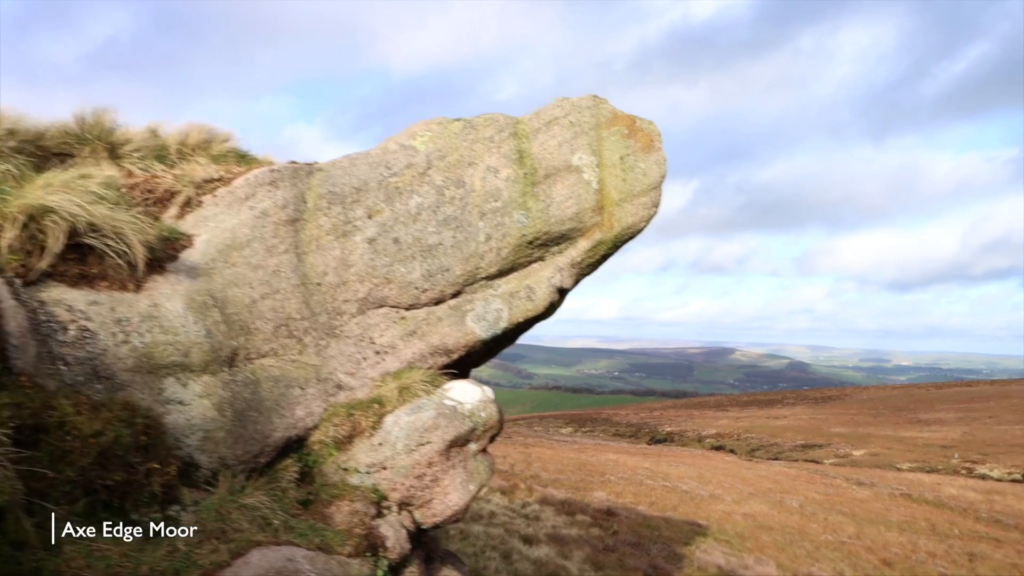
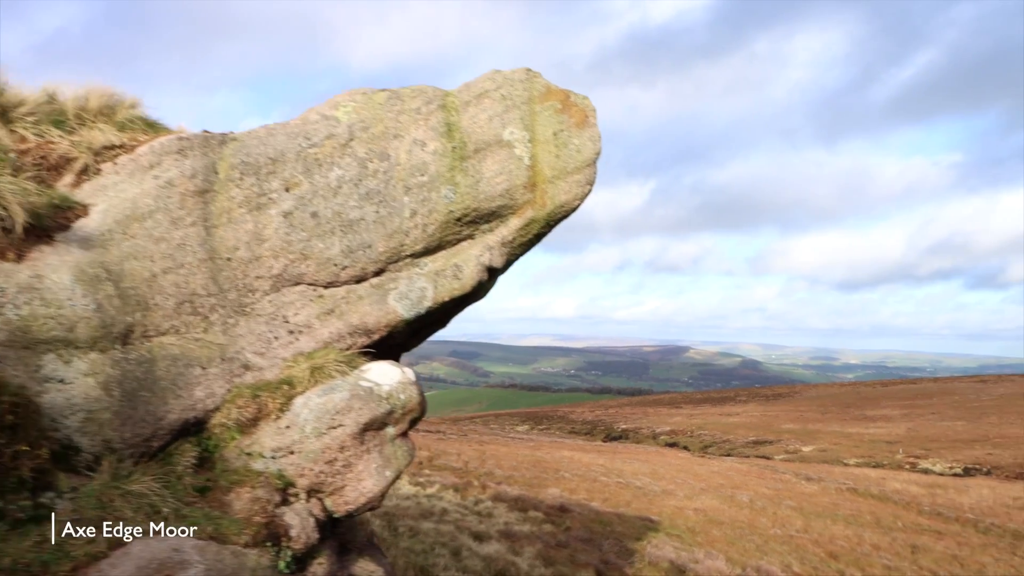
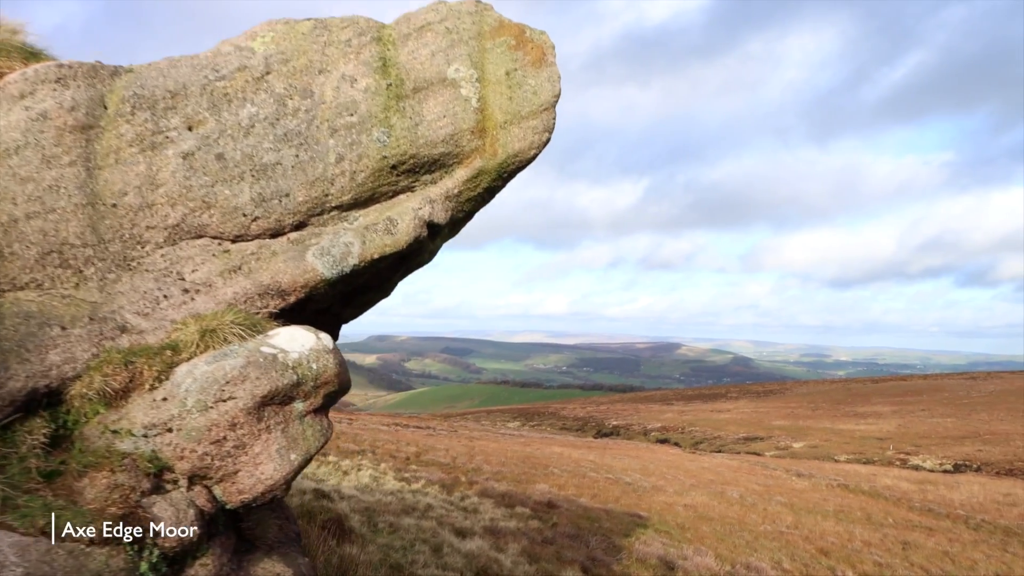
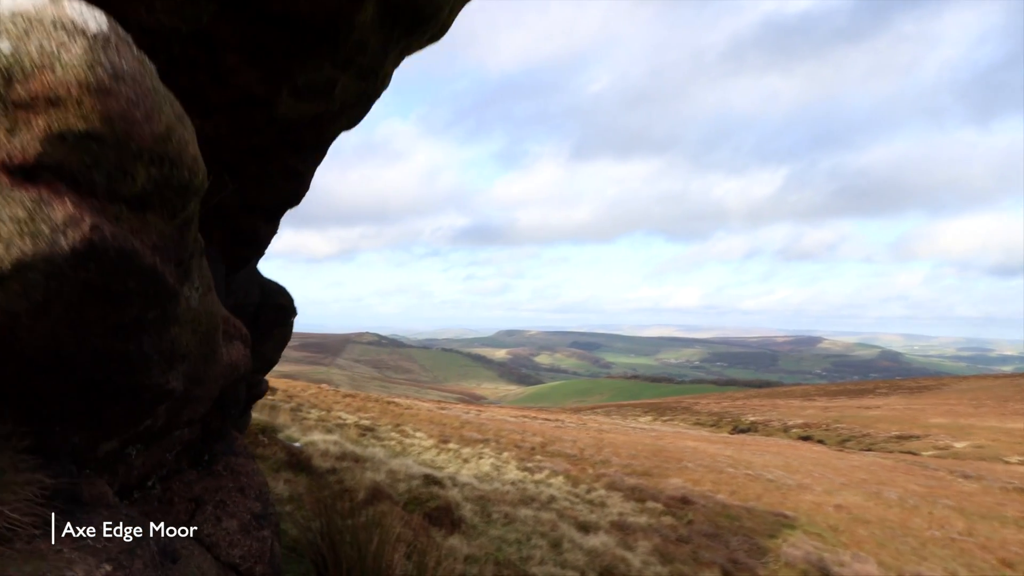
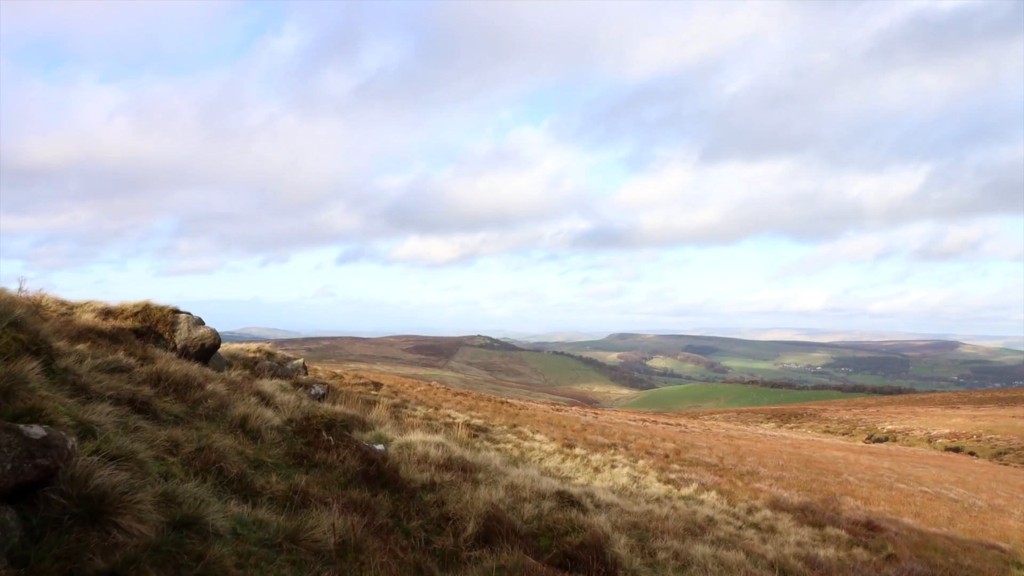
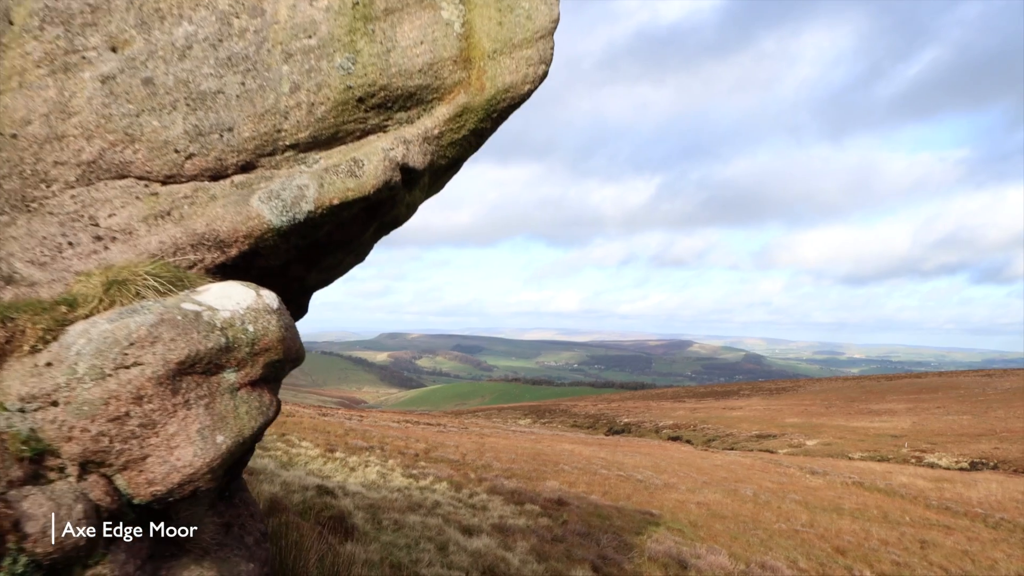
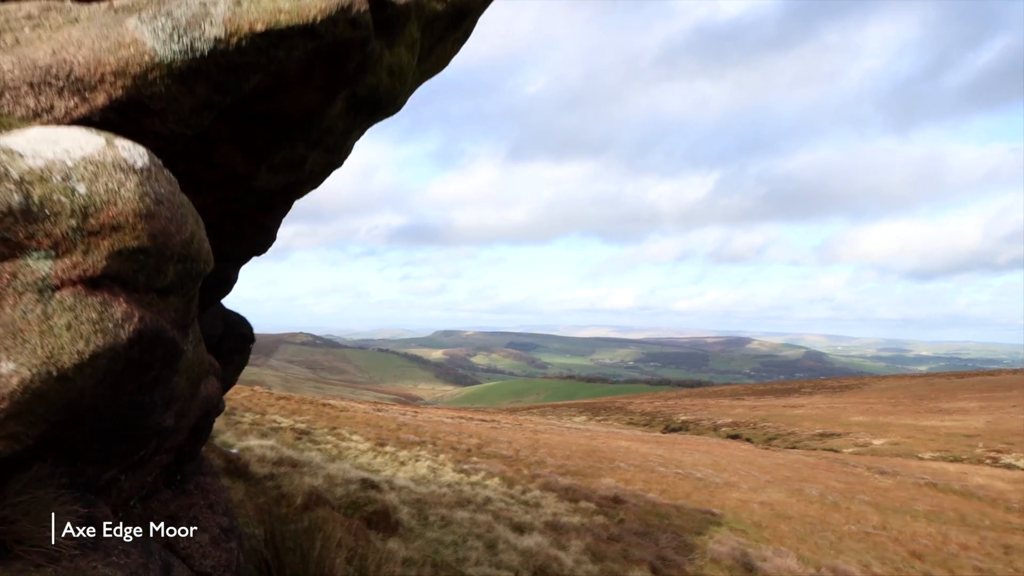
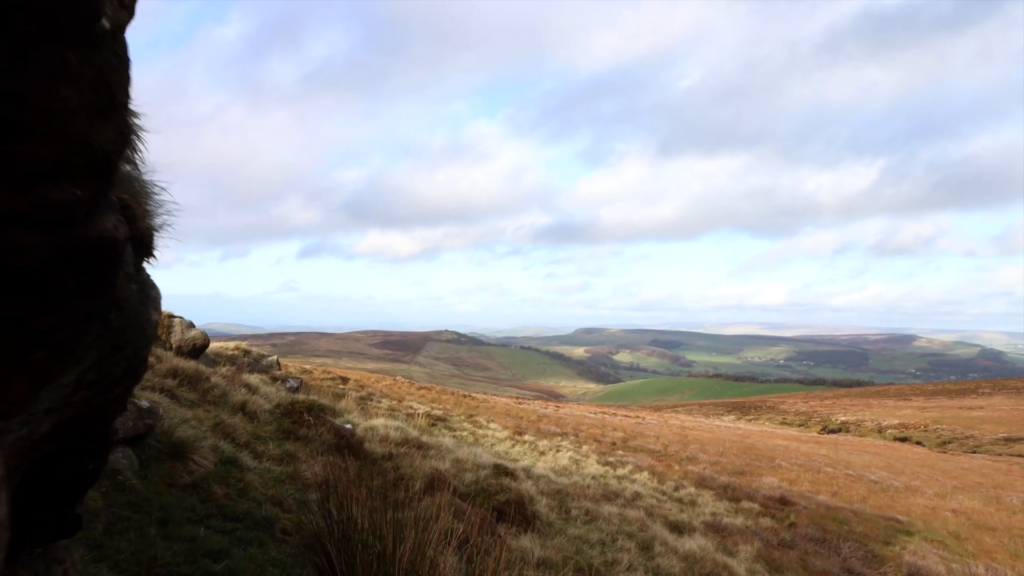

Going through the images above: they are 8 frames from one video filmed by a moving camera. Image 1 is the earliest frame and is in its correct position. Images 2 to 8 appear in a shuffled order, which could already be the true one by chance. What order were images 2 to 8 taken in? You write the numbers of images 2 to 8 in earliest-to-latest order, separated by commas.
2, 3, 6, 7, 4, 8, 5
